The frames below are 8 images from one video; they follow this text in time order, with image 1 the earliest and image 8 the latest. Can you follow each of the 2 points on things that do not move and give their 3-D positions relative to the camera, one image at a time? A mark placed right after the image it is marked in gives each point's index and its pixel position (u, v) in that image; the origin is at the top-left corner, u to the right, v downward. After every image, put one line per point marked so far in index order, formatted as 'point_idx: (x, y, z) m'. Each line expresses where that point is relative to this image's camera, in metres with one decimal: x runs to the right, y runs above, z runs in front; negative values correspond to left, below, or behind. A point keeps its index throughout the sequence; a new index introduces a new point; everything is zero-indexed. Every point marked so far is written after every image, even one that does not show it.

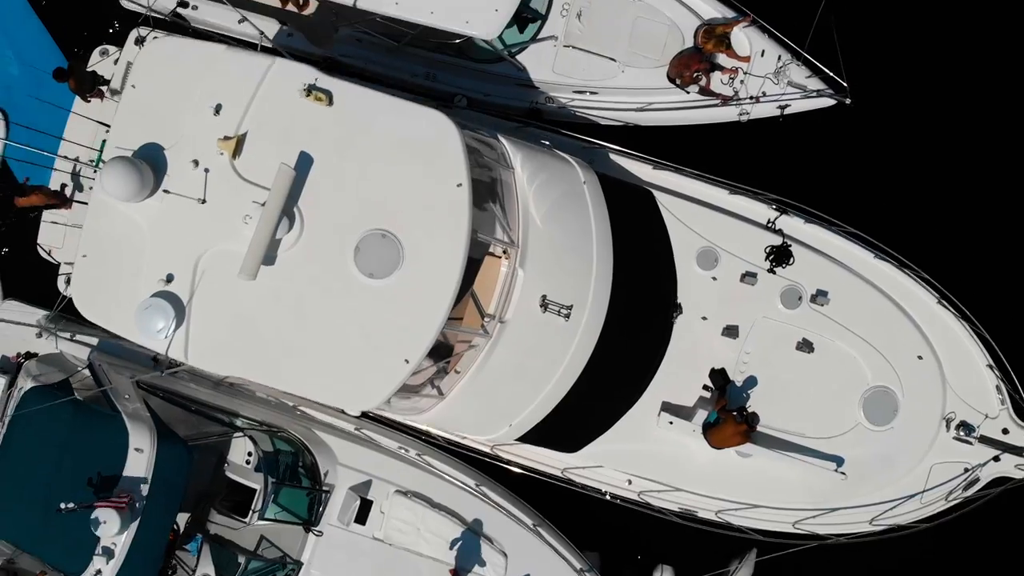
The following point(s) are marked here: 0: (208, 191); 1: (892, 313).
0: (-1.9, +0.6, +4.1) m
1: (+3.0, -0.2, +5.3) m
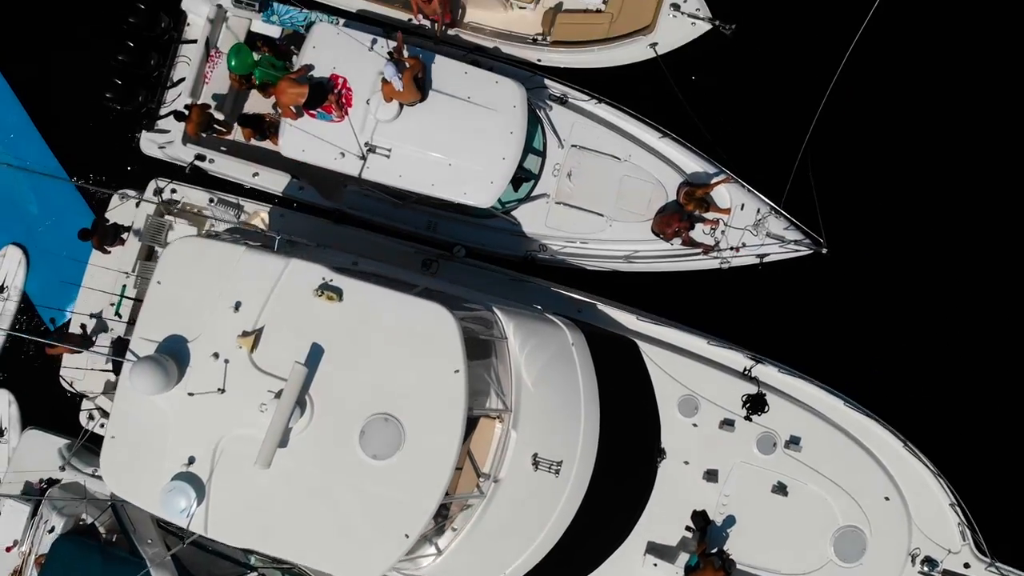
0: (-1.9, -0.6, +4.5) m
1: (+3.0, -1.5, +5.7) m
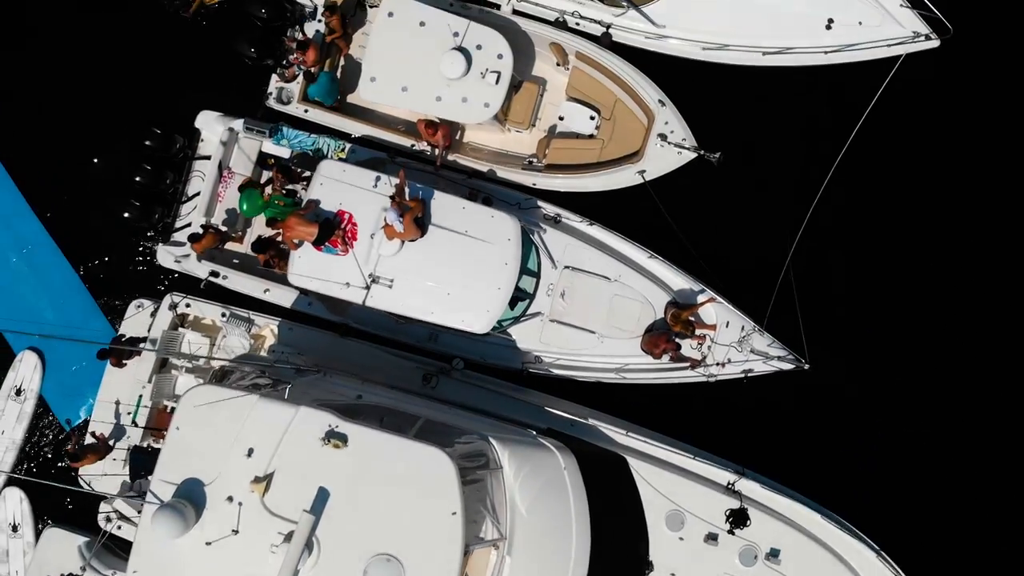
0: (-2.0, -1.7, +4.9) m
1: (+3.0, -2.6, +6.0) m
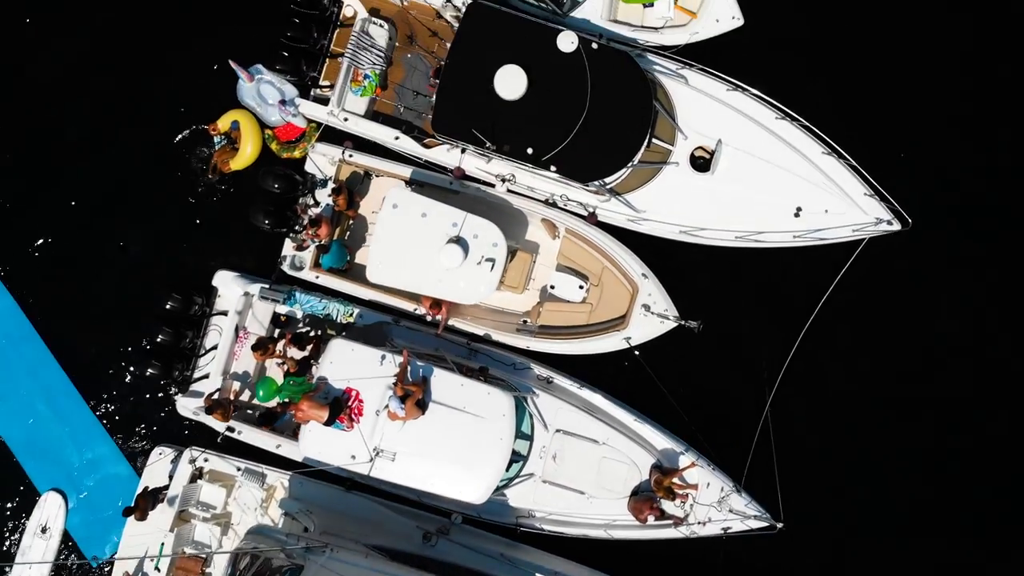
0: (-2.0, -3.4, +5.3) m
1: (+2.9, -4.2, +6.4) m
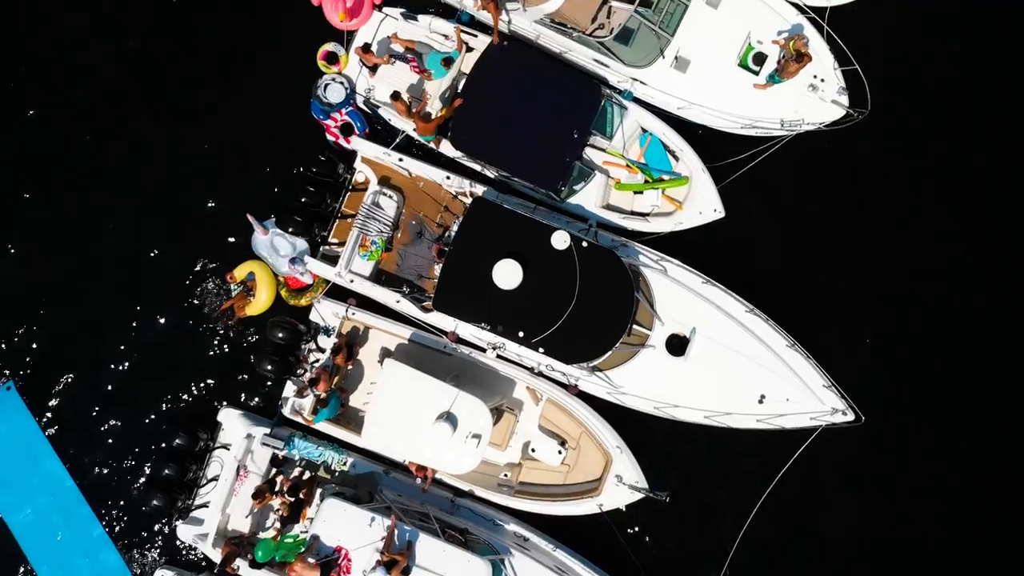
0: (-2.4, -5.1, +5.8) m
1: (+2.5, -6.3, +7.0) m
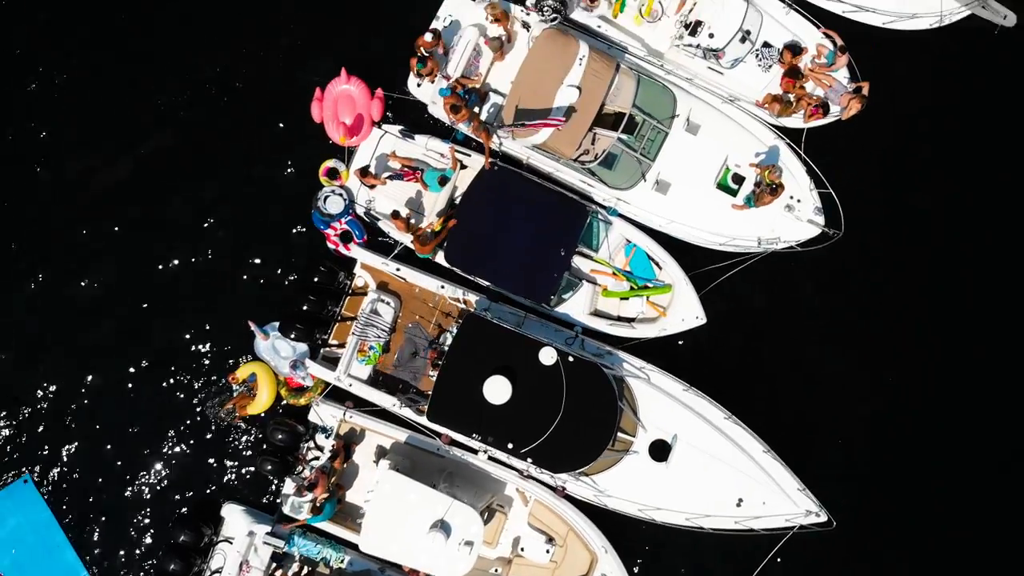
0: (-2.5, -6.4, +6.2) m
1: (+2.3, -7.6, +7.3) m
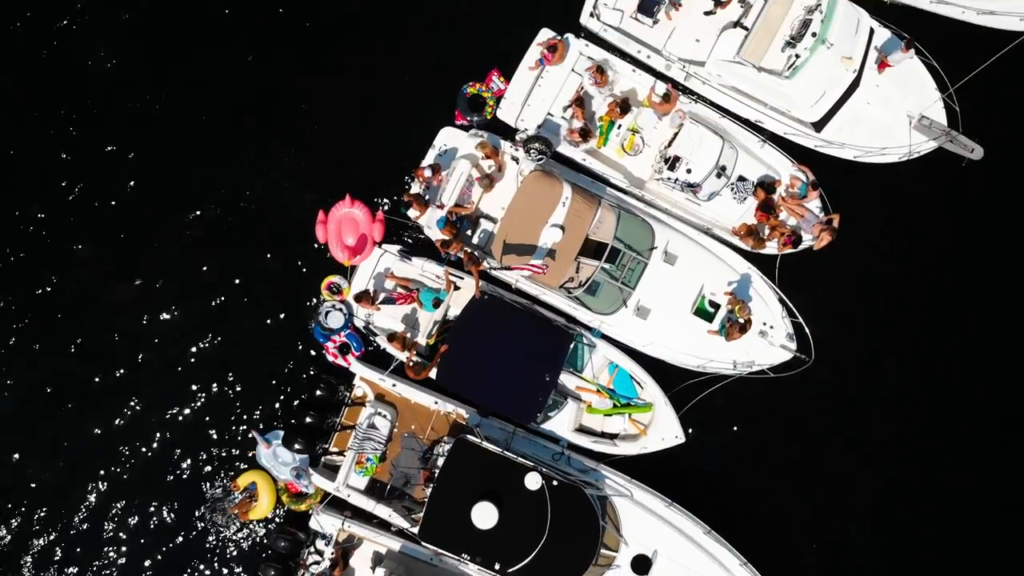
0: (-2.7, -7.9, +6.6) m
1: (+2.1, -9.2, +7.7) m
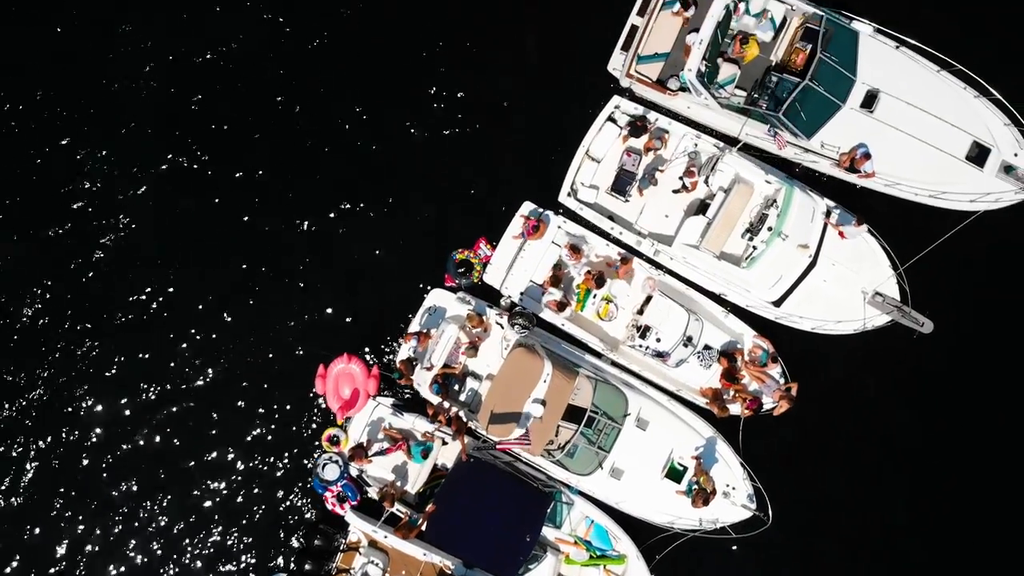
0: (-3.0, -10.2, +7.3) m
1: (+1.9, -11.5, +8.3) m
